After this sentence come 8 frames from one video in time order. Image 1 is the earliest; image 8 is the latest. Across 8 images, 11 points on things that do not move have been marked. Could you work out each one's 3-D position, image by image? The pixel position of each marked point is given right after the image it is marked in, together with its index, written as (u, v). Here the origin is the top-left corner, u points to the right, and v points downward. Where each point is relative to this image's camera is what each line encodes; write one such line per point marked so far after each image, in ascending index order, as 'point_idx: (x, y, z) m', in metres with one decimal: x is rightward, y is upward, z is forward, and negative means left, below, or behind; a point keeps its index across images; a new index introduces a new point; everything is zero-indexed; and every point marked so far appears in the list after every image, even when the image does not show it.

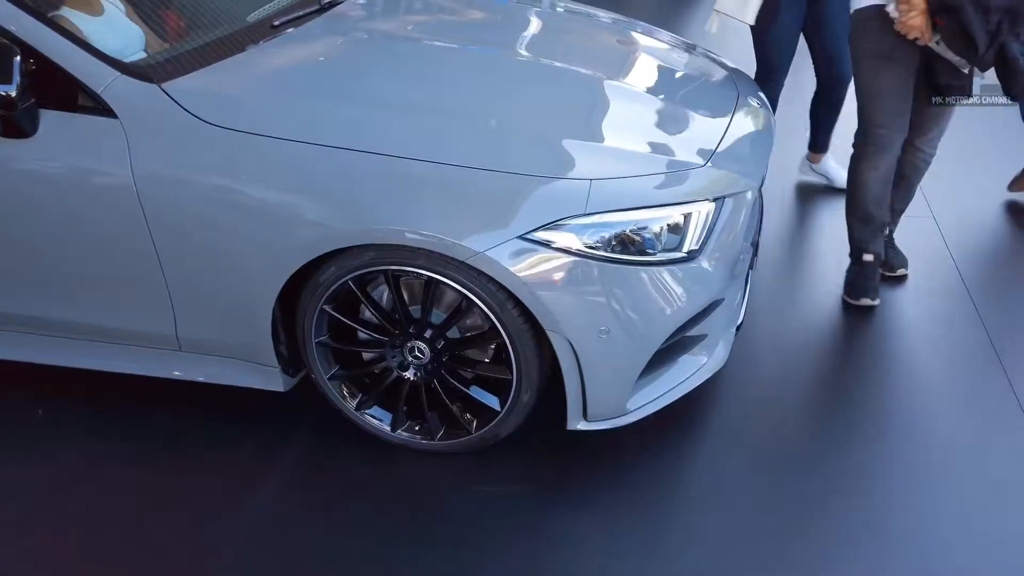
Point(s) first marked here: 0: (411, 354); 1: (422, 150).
0: (-0.3, -0.2, +2.0) m
1: (-0.2, +0.3, +1.8) m
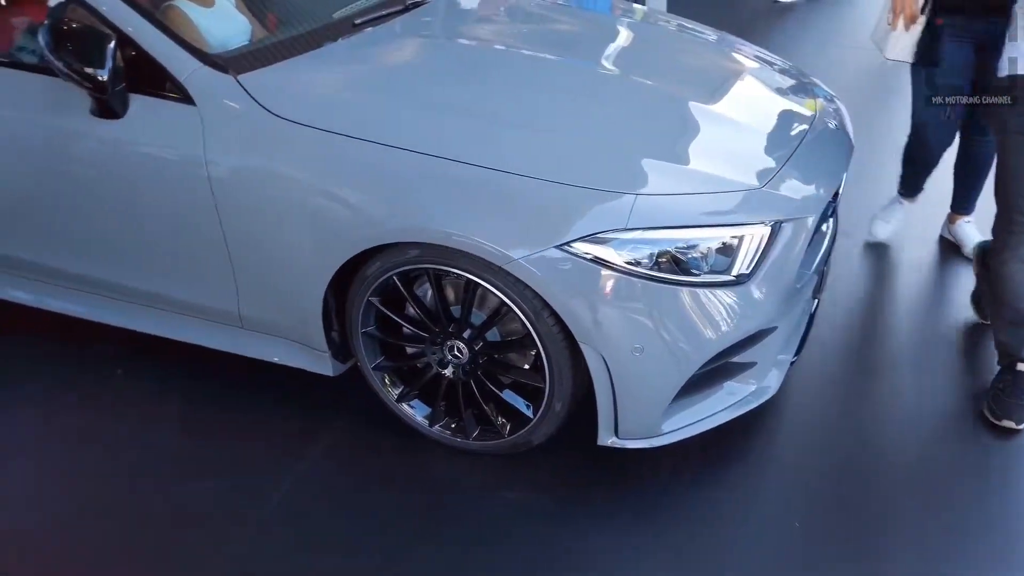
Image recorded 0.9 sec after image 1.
0: (-0.2, -0.2, +2.0) m
1: (-0.1, +0.3, +1.9) m
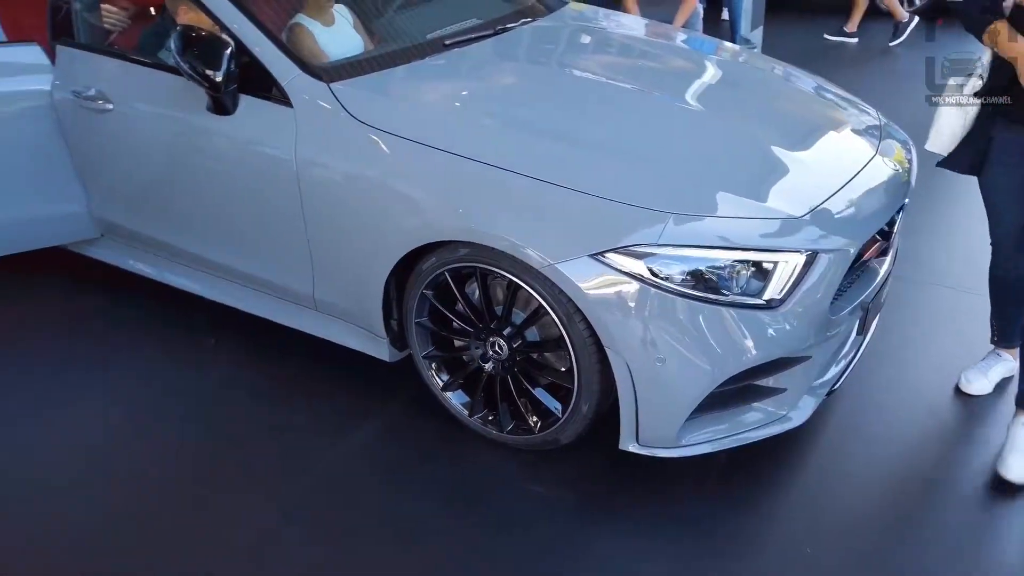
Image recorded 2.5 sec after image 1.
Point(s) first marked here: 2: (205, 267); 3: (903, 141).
0: (-0.1, -0.2, +2.2) m
1: (0.0, +0.3, +2.0) m
2: (-1.1, +0.1, +2.8) m
3: (+1.3, +0.5, +2.6) m
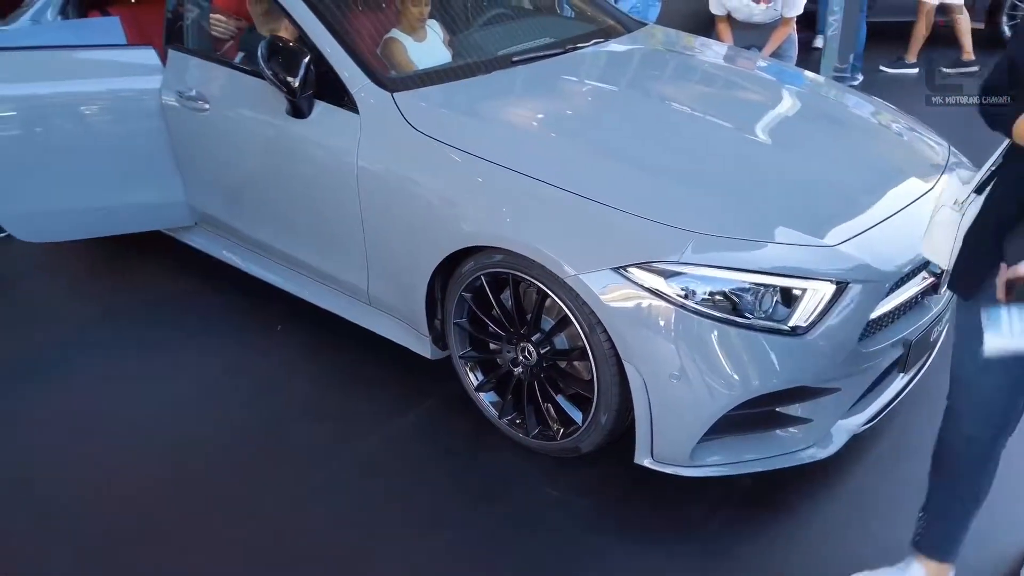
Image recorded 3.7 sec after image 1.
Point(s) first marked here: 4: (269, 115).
0: (0.0, -0.2, +2.2) m
1: (+0.1, +0.3, +2.1) m
2: (-0.9, +0.1, +3.1) m
3: (+1.5, +0.4, +2.5) m
4: (-0.9, +0.6, +2.8) m
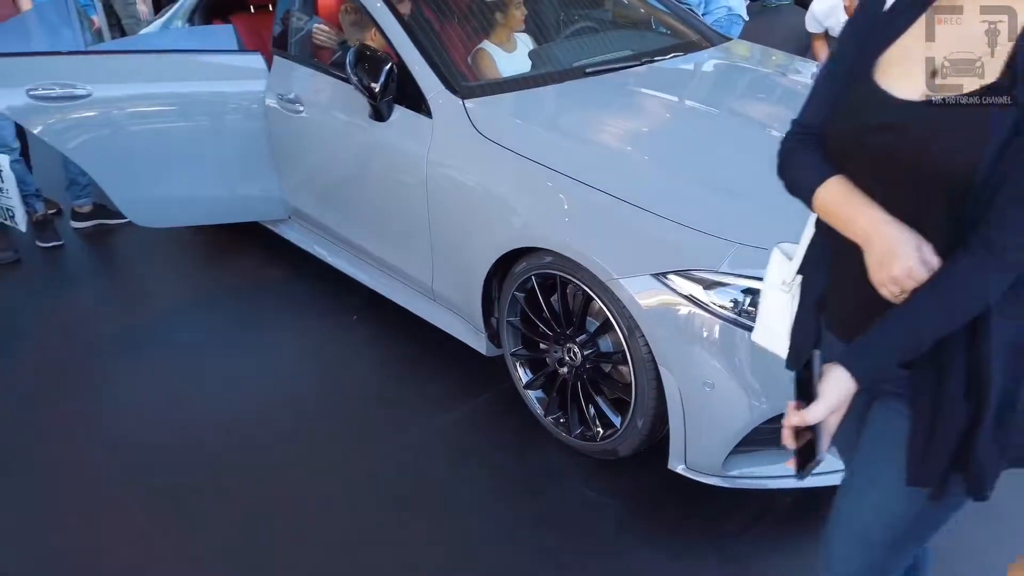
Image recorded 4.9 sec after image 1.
0: (+0.2, -0.2, +2.3) m
1: (+0.3, +0.3, +2.1) m
2: (-0.7, +0.1, +3.3) m
3: (+1.7, +0.3, +2.4) m
4: (-0.6, +0.7, +2.9) m
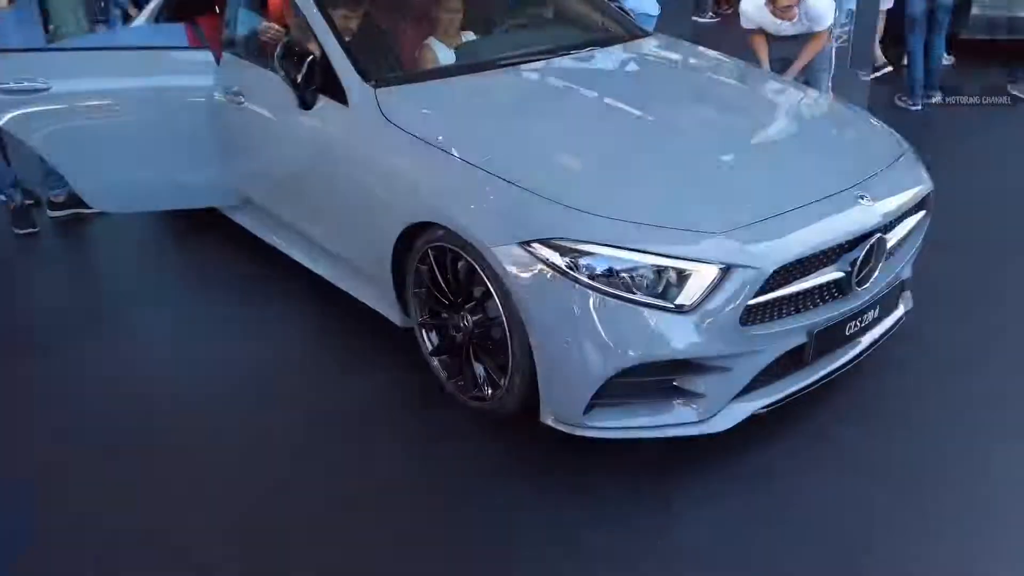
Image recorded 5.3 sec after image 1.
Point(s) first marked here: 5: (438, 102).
0: (-0.2, -0.1, +2.5) m
1: (-0.1, +0.4, +2.4) m
2: (-1.0, +0.2, +3.5) m
3: (+1.3, +0.4, +2.5) m
4: (-0.9, +0.7, +3.2) m
5: (-0.2, +0.7, +2.7) m
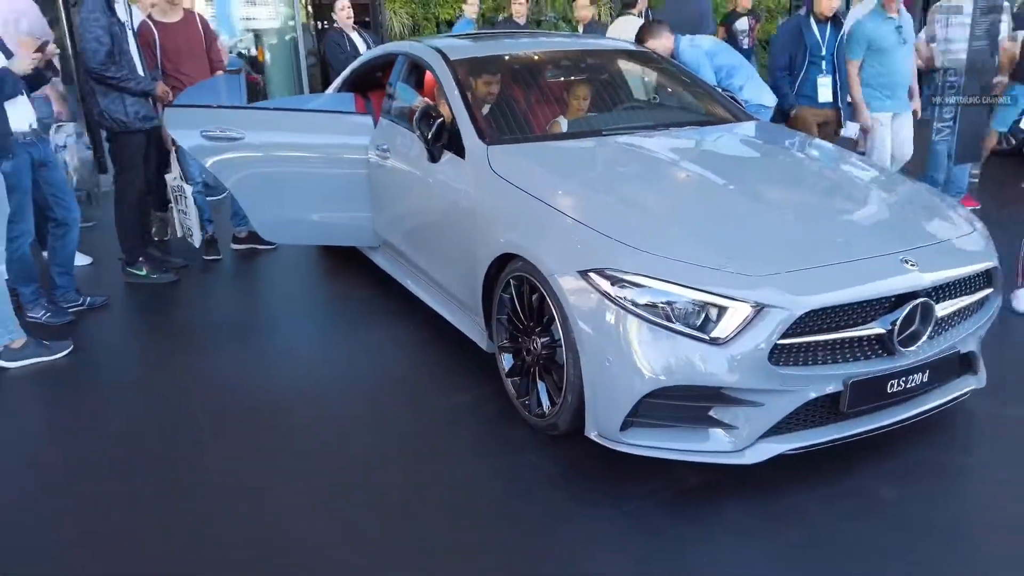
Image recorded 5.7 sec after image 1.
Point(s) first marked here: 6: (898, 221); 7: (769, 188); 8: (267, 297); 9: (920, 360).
0: (+0.1, -0.2, +2.8) m
1: (+0.2, +0.3, +2.7) m
2: (-0.5, +0.1, +4.0) m
3: (+1.6, +0.1, +2.6) m
4: (-0.4, +0.6, +3.7) m
5: (+0.1, +0.5, +3.2) m
6: (+1.4, +0.2, +2.7) m
7: (+1.0, +0.4, +2.9) m
8: (-1.4, -0.1, +4.6) m
9: (+1.3, -0.2, +2.5) m
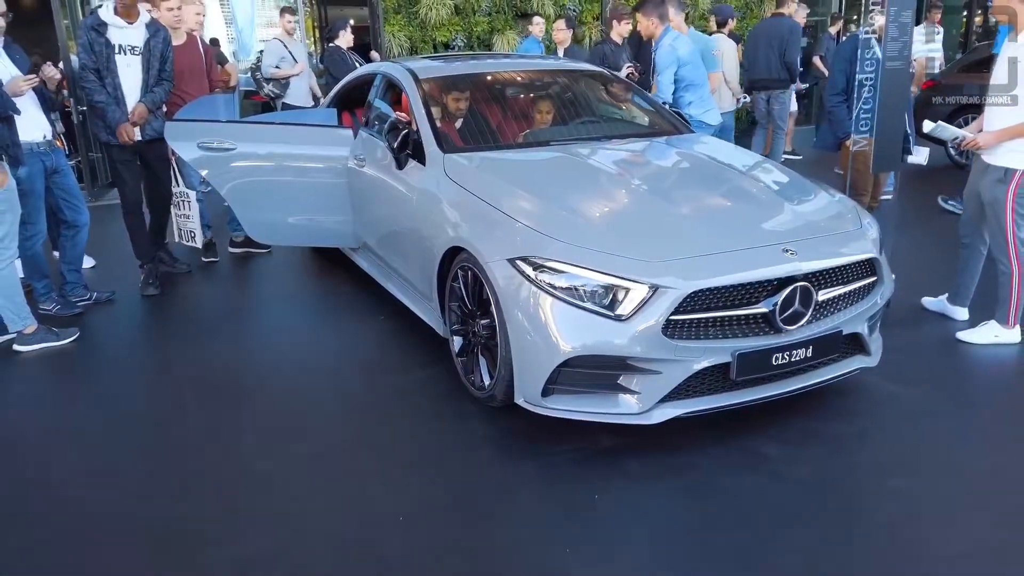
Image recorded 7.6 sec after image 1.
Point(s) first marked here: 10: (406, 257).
0: (-0.1, -0.2, +3.2) m
1: (0.0, +0.3, +3.1) m
2: (-0.7, +0.1, +4.4) m
3: (+1.4, +0.1, +3.0) m
4: (-0.6, +0.6, +4.2) m
5: (-0.1, +0.6, +3.6) m
6: (+1.1, +0.3, +3.1) m
7: (+0.8, +0.4, +3.3) m
8: (-1.6, -0.1, +5.0) m
9: (+1.1, -0.2, +2.8) m
10: (-0.5, +0.2, +4.0) m
